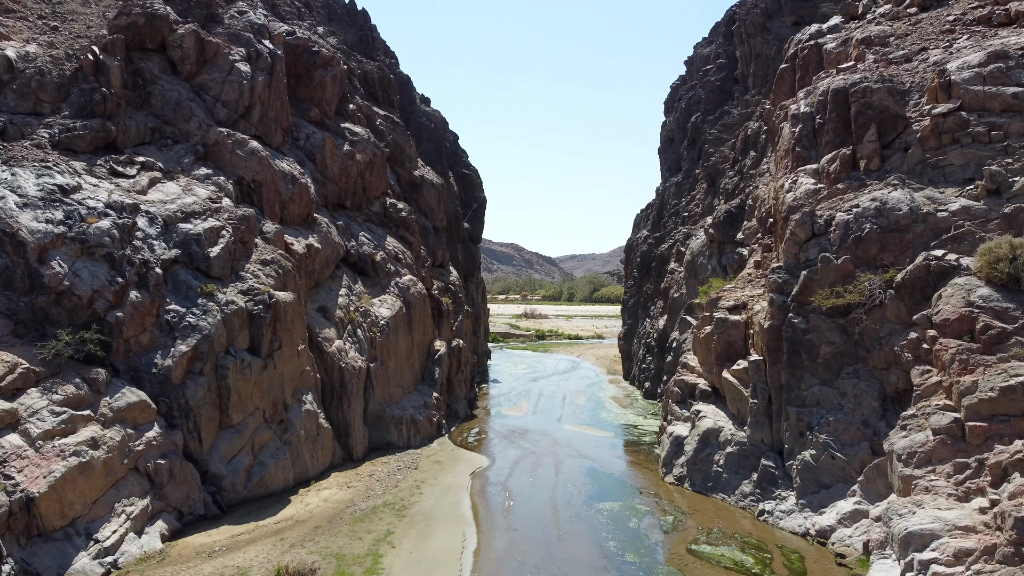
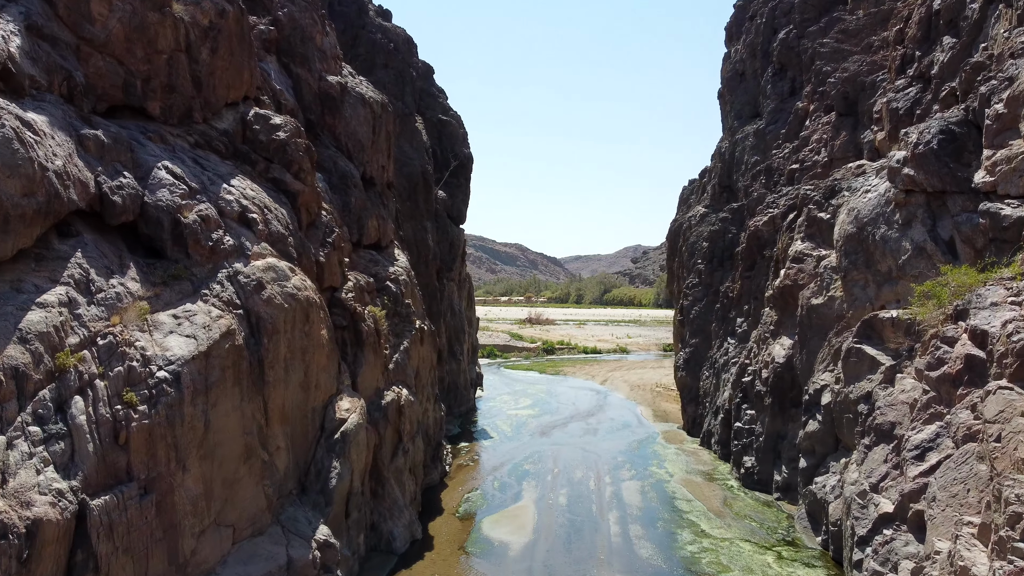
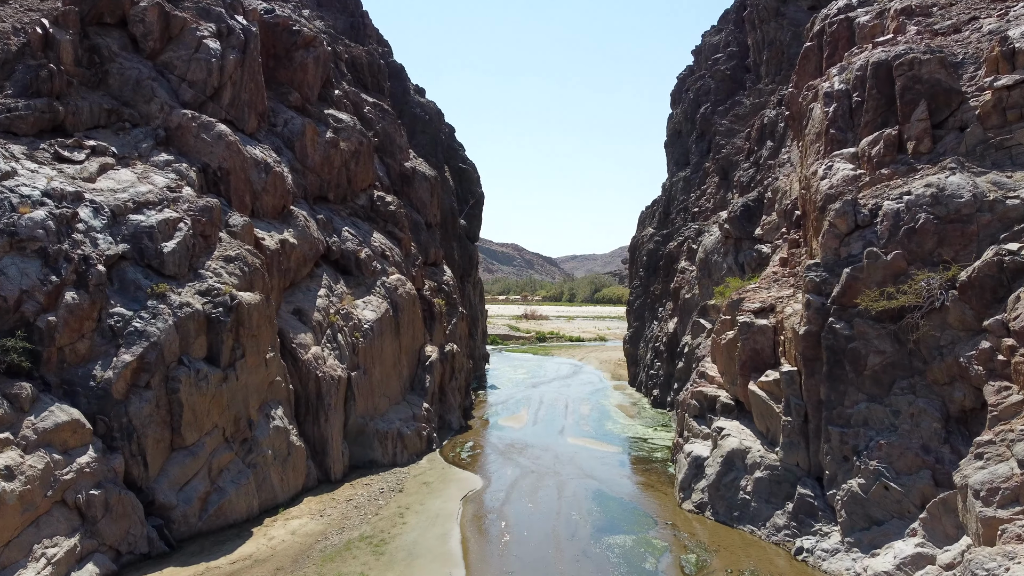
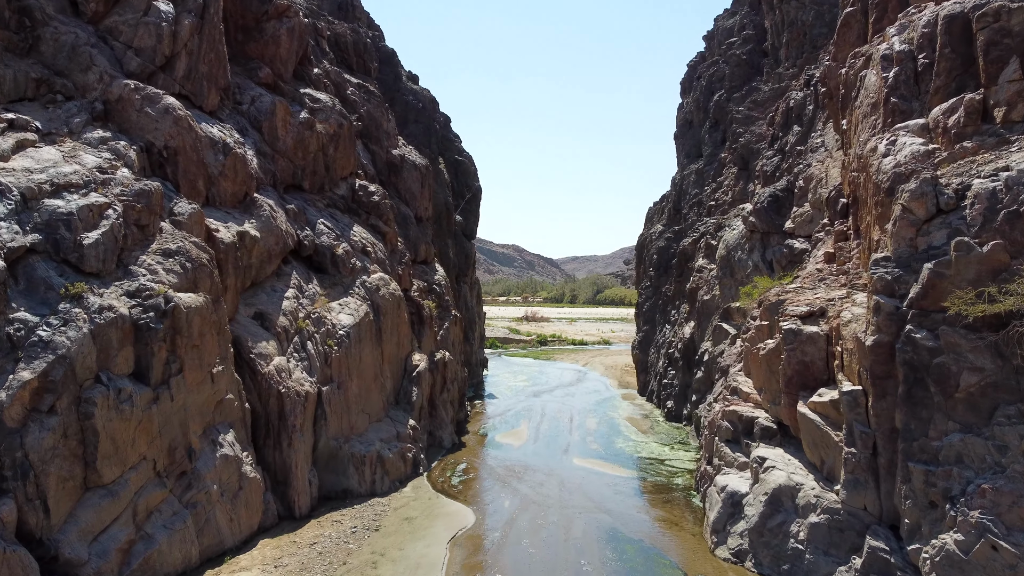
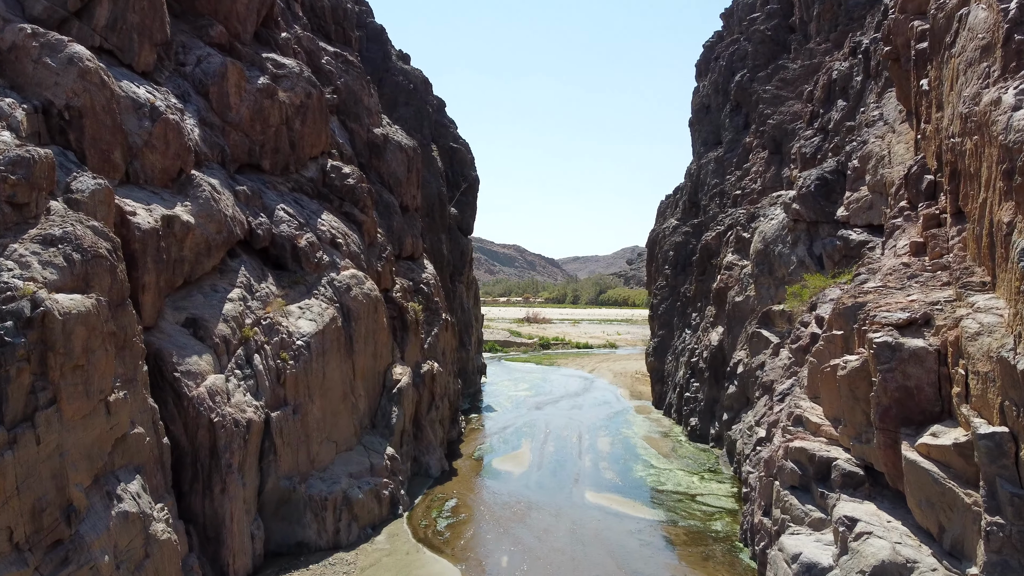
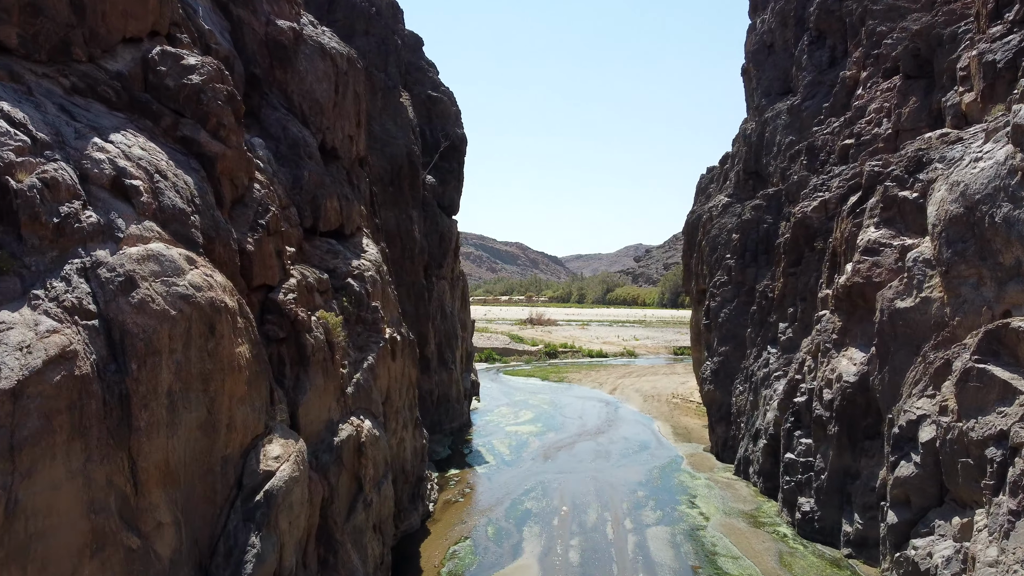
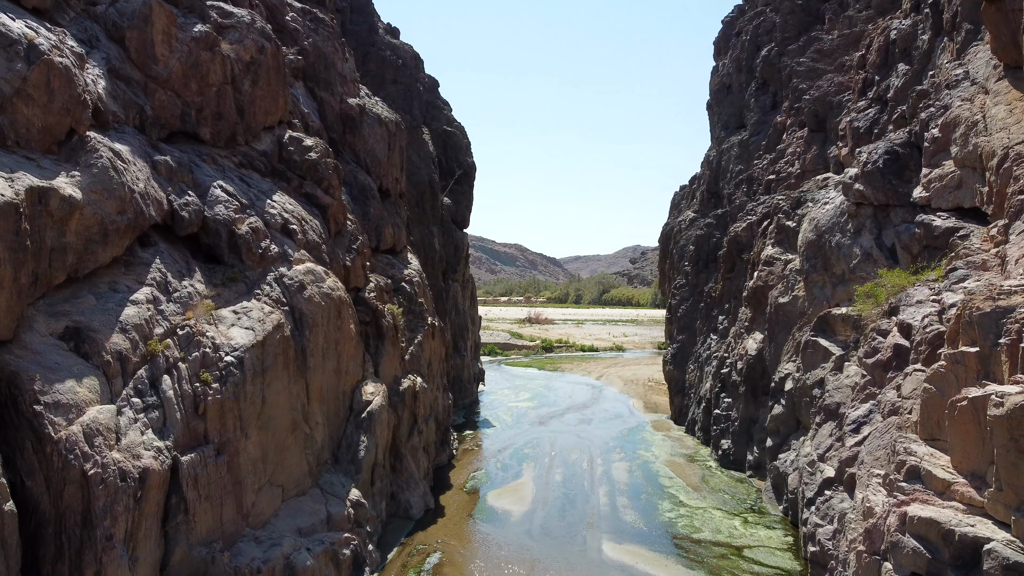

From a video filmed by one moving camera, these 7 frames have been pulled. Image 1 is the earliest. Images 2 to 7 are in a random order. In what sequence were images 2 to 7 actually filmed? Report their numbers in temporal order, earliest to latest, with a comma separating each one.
3, 4, 5, 7, 2, 6
